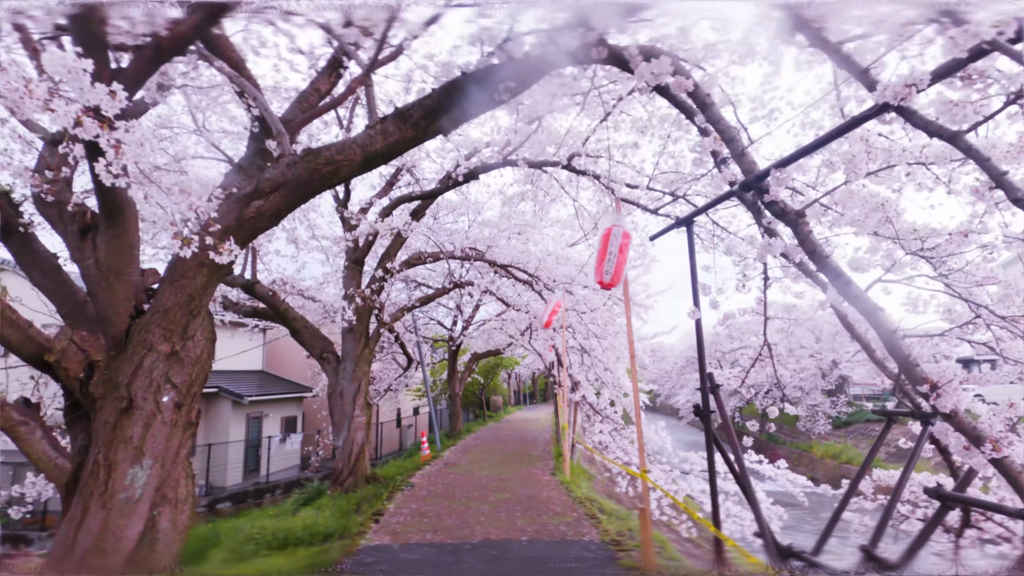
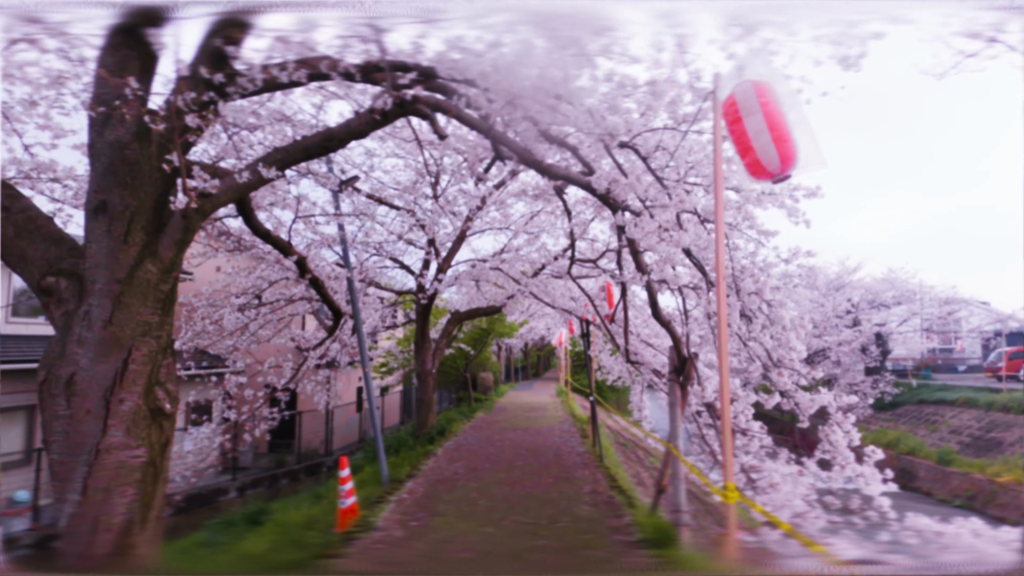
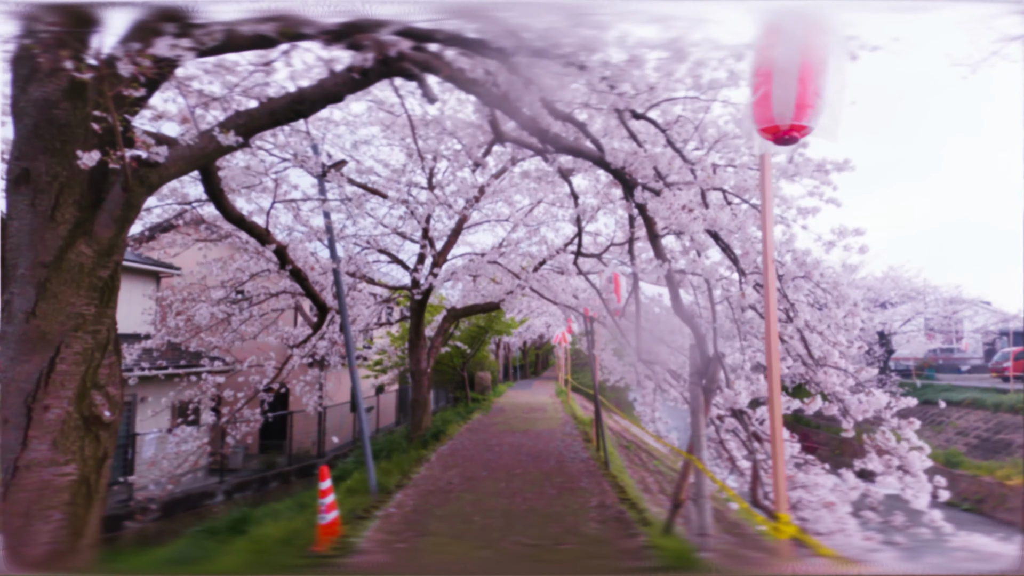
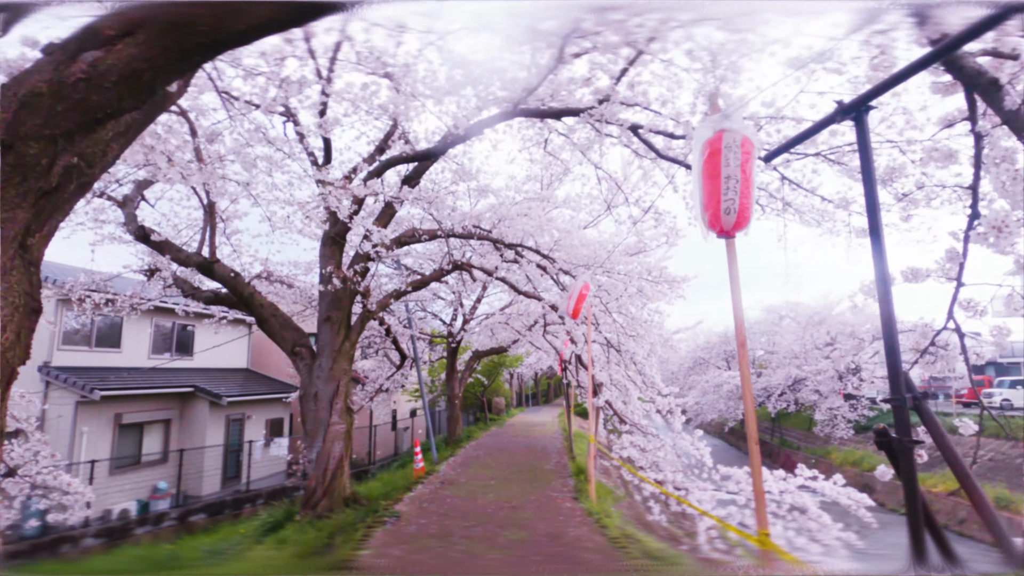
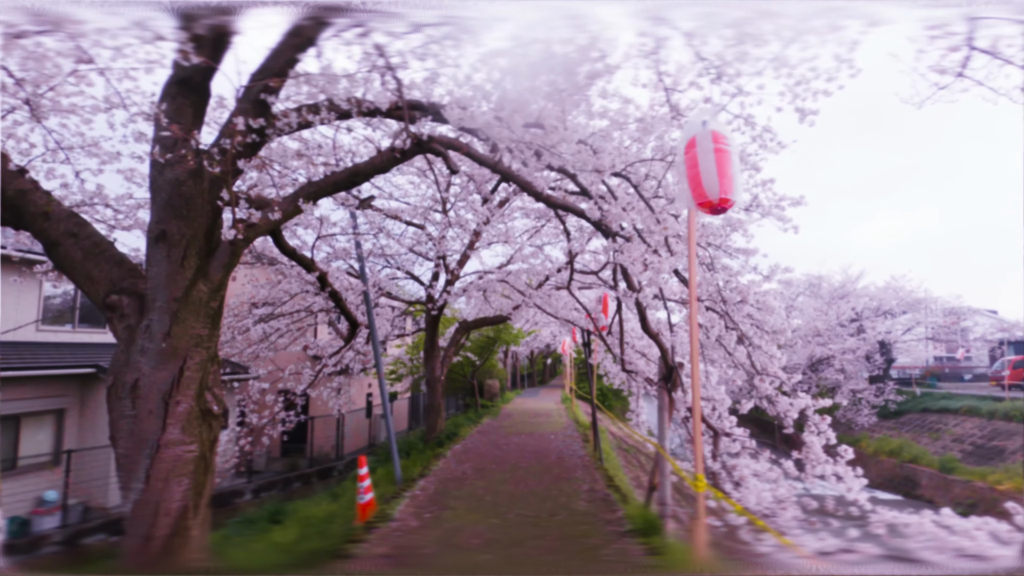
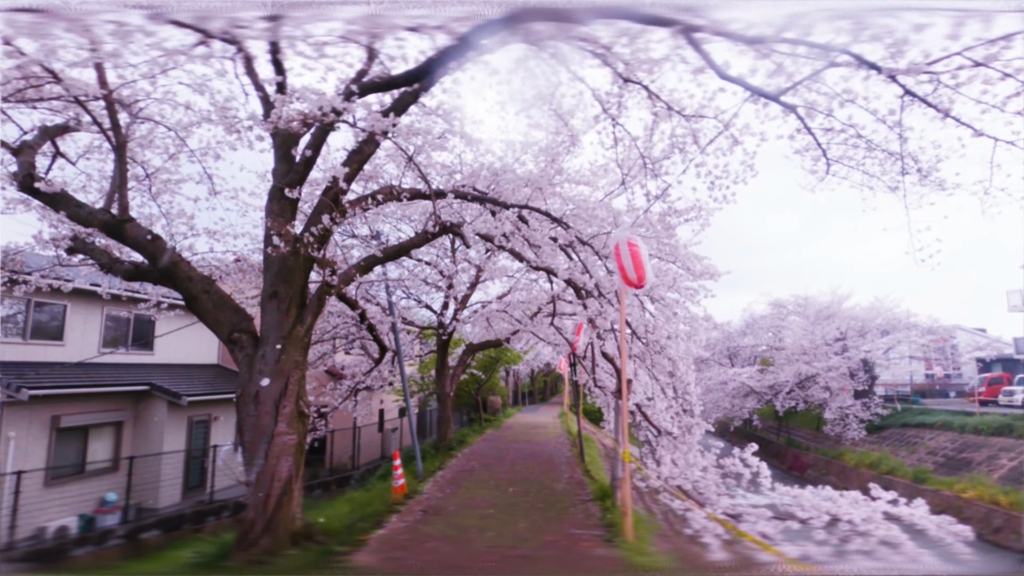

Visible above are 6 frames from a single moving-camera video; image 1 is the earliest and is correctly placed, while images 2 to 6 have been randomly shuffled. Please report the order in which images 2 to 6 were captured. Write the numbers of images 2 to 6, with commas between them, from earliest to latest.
4, 6, 5, 2, 3
